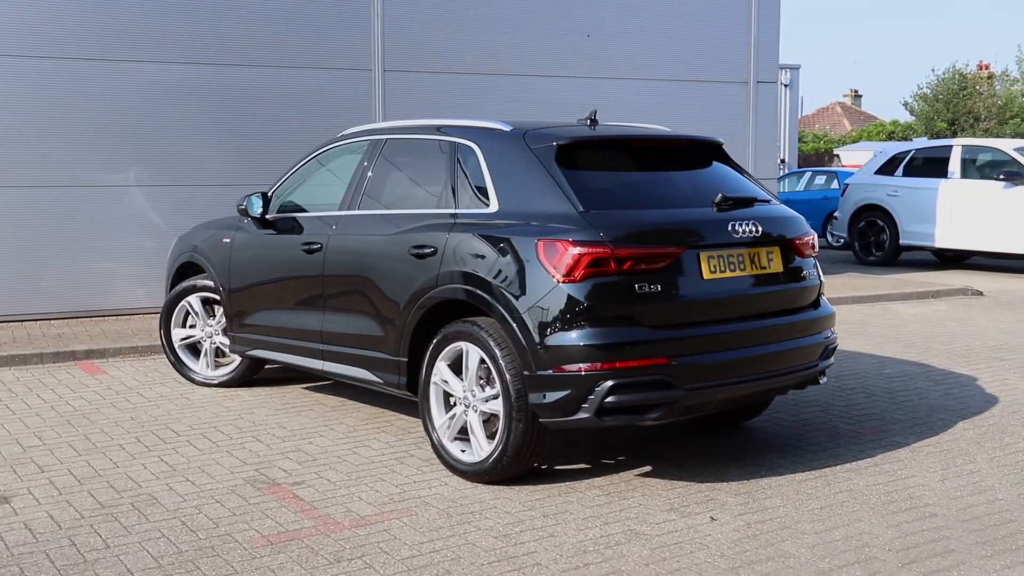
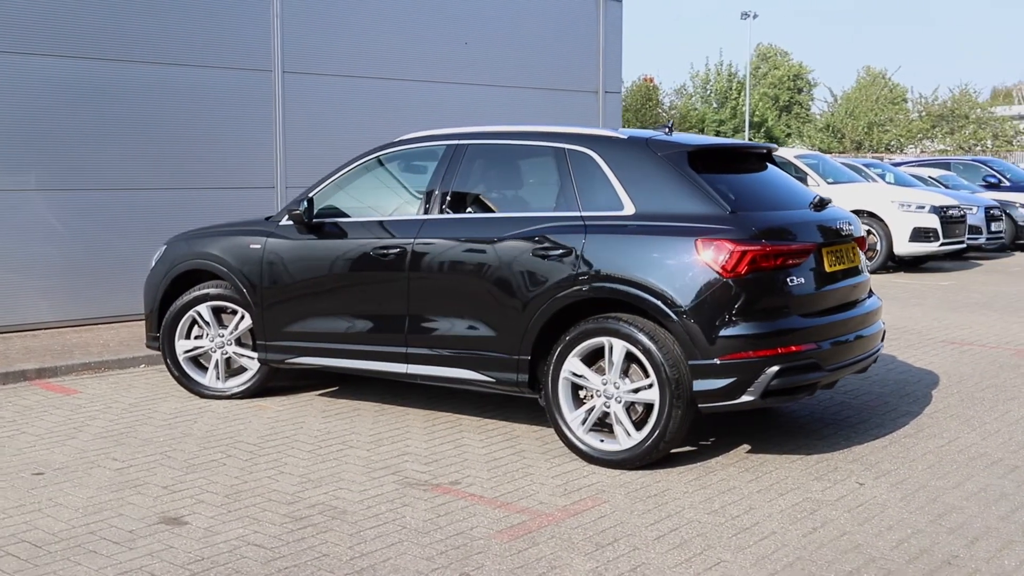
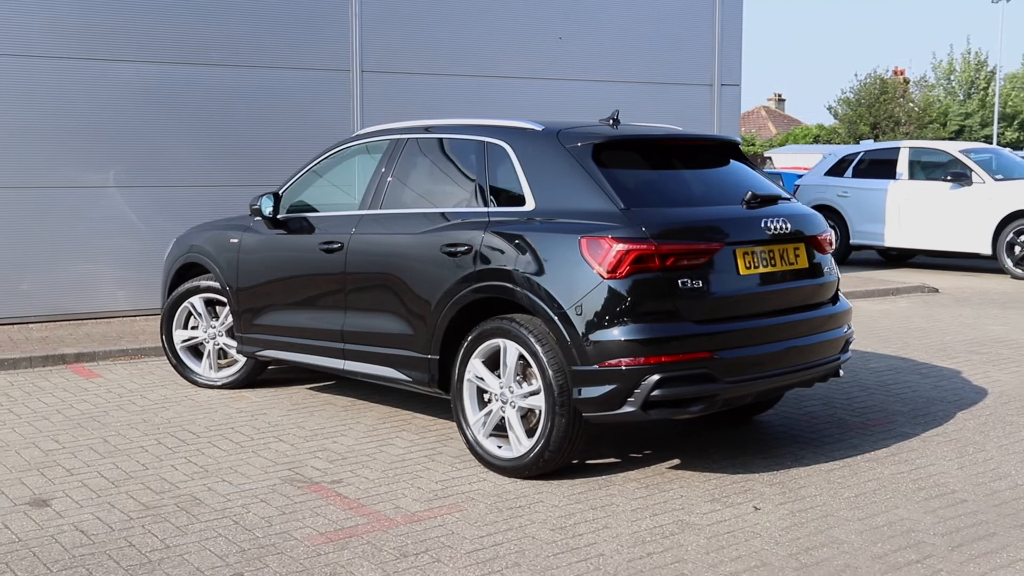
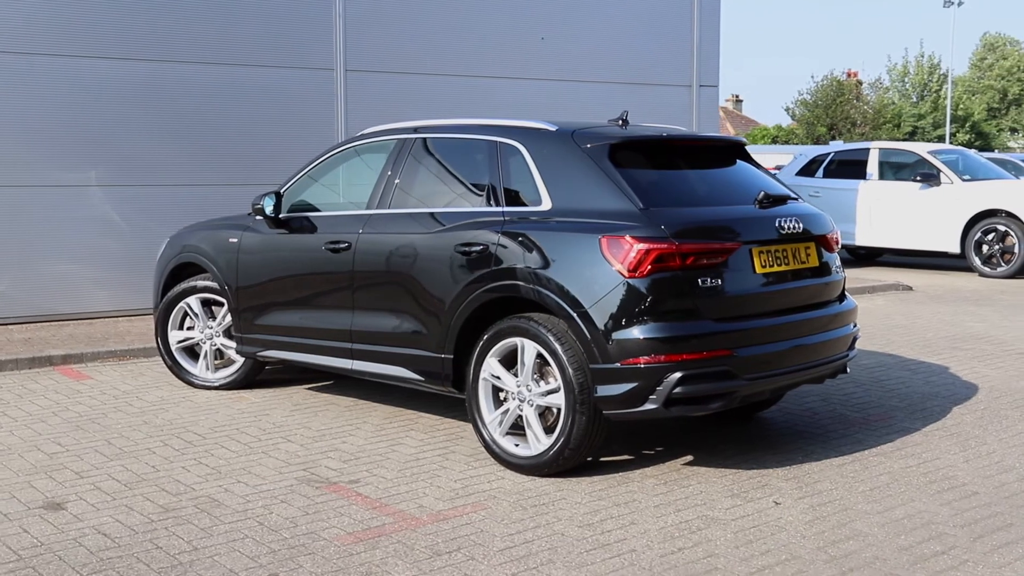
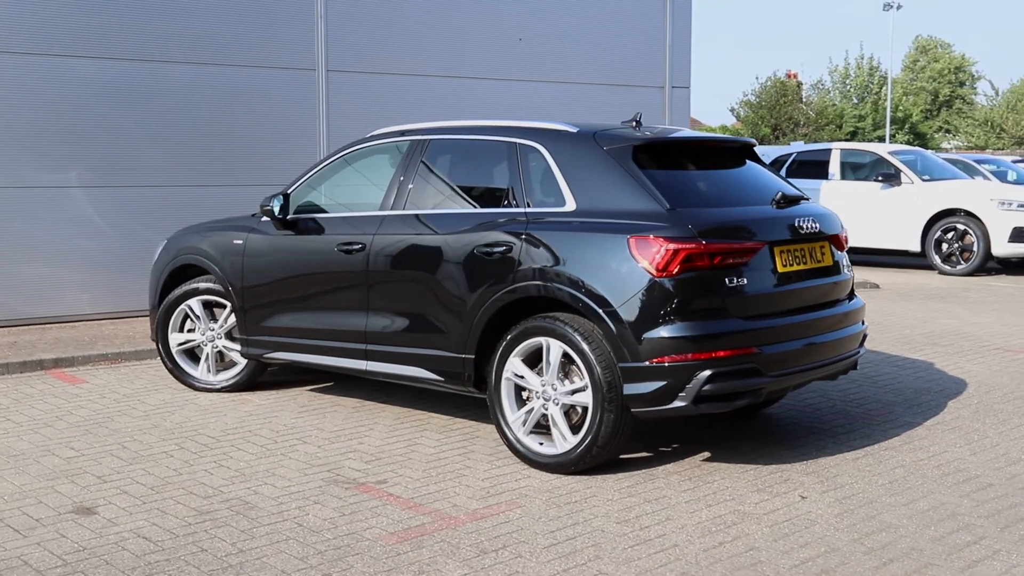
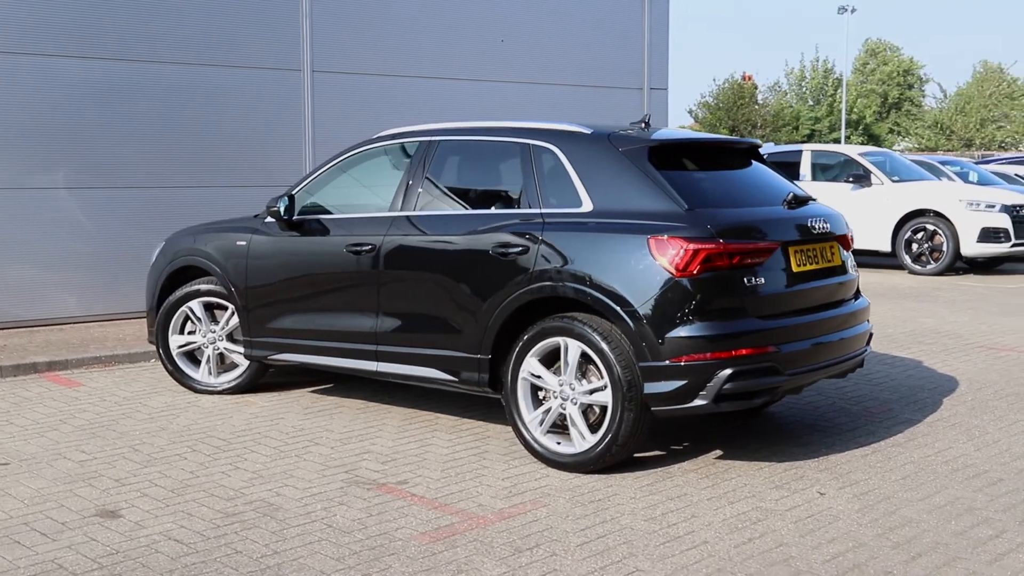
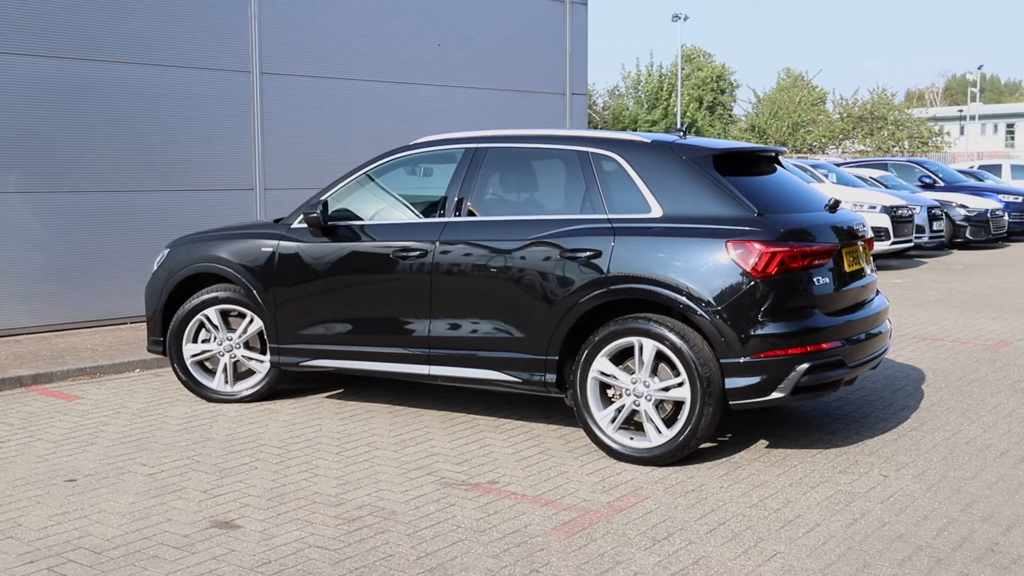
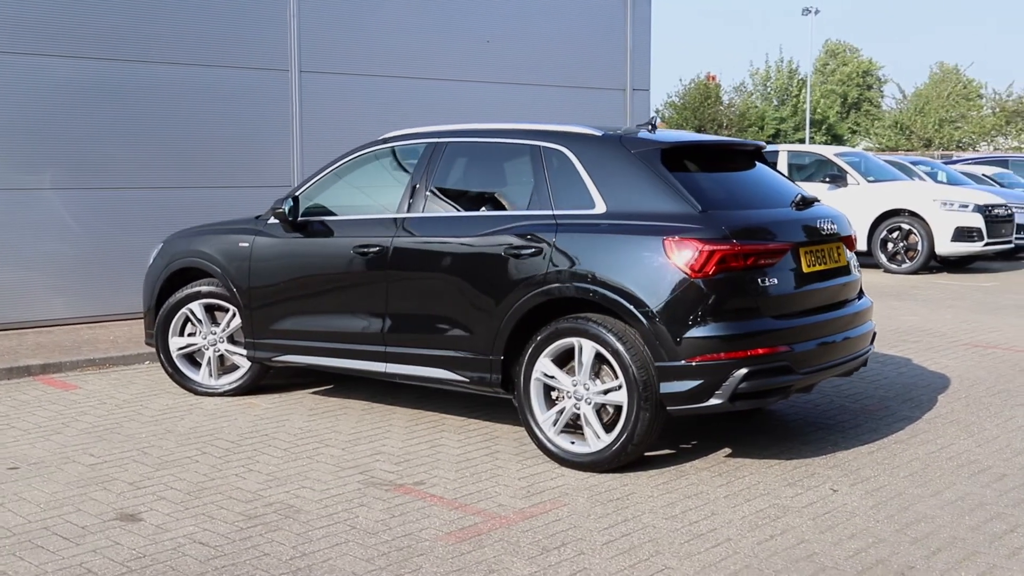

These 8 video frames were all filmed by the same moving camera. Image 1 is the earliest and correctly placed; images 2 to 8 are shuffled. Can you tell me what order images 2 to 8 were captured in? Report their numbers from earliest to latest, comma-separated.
3, 4, 5, 6, 8, 2, 7
